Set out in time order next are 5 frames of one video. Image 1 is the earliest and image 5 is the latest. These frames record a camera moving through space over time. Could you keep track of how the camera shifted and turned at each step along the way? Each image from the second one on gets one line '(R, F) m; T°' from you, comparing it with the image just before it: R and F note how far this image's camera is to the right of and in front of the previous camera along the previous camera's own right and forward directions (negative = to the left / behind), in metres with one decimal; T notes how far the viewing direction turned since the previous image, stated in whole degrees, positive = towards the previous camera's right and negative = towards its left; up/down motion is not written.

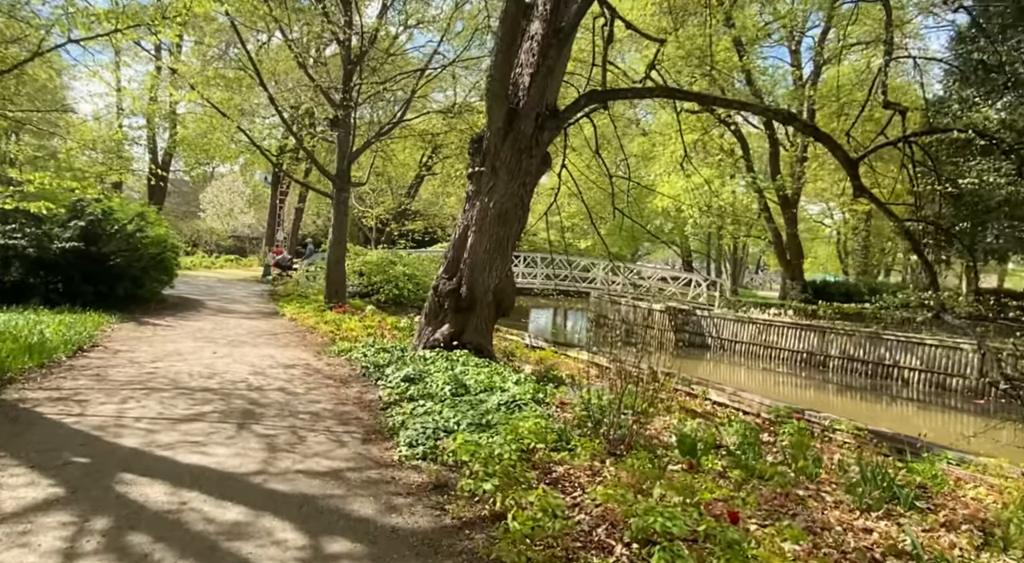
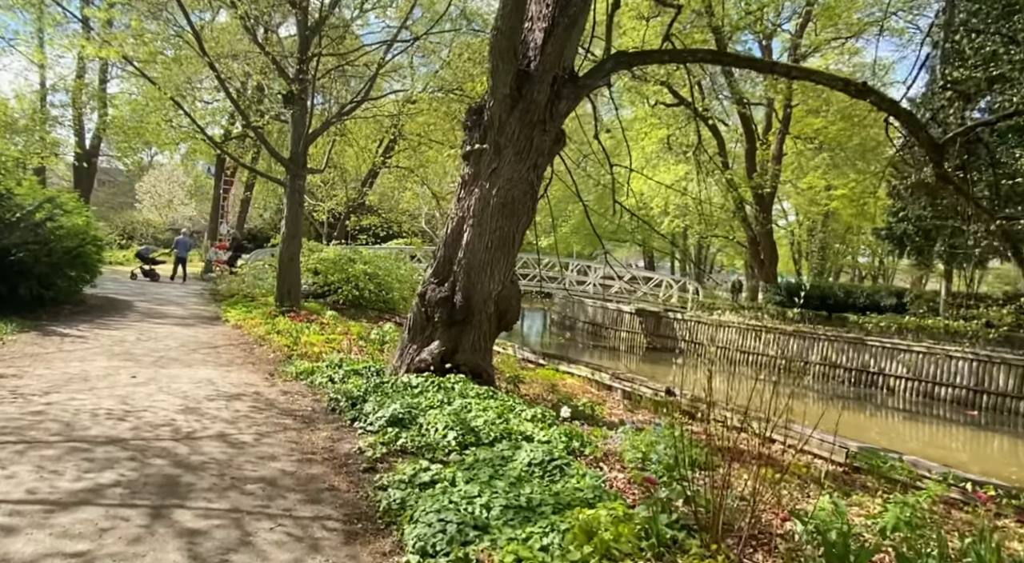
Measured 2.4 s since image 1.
(-0.5, +1.7) m; +4°
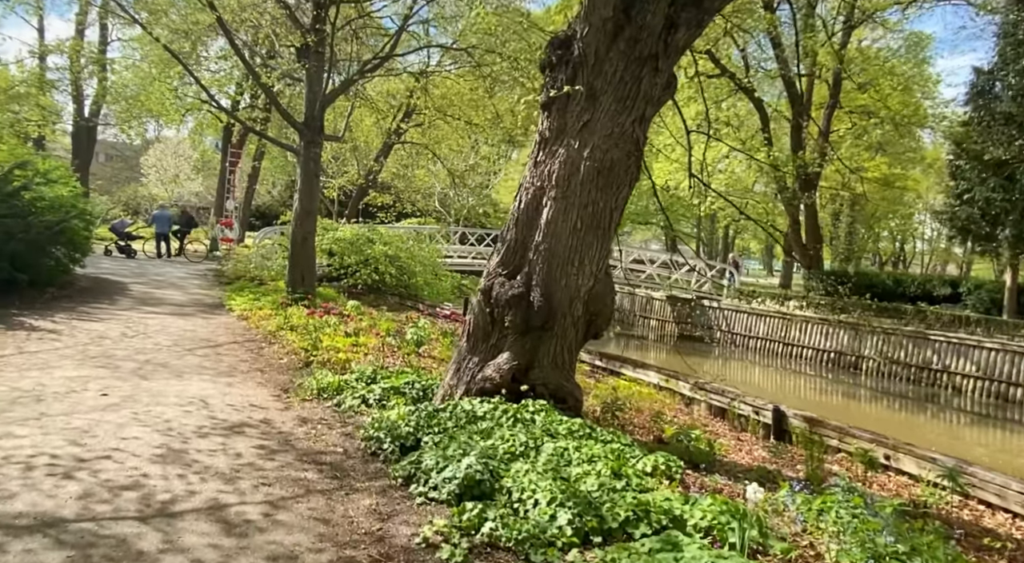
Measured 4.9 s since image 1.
(-0.6, +1.7) m; -1°
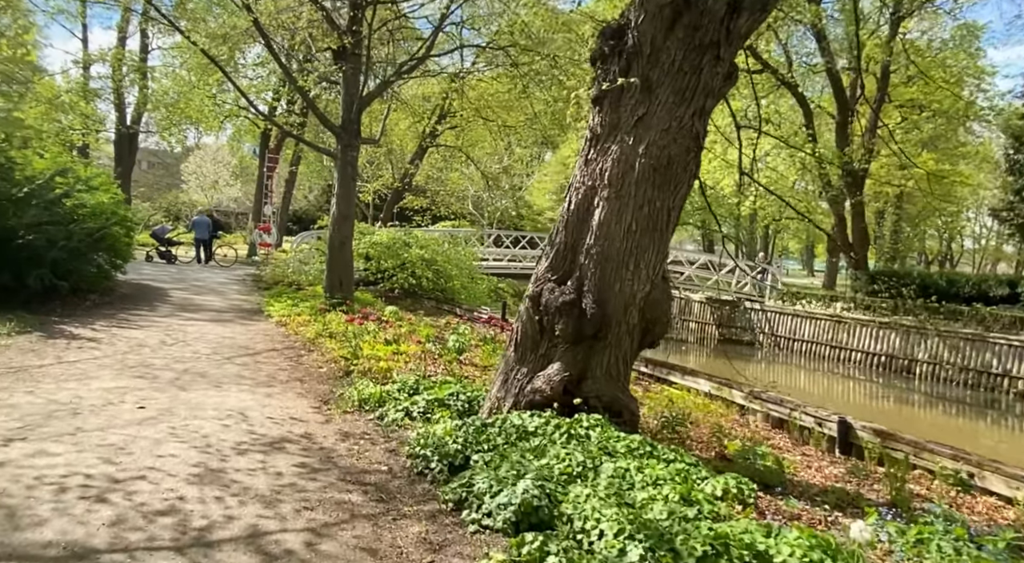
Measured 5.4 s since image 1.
(-0.1, +0.3) m; -3°
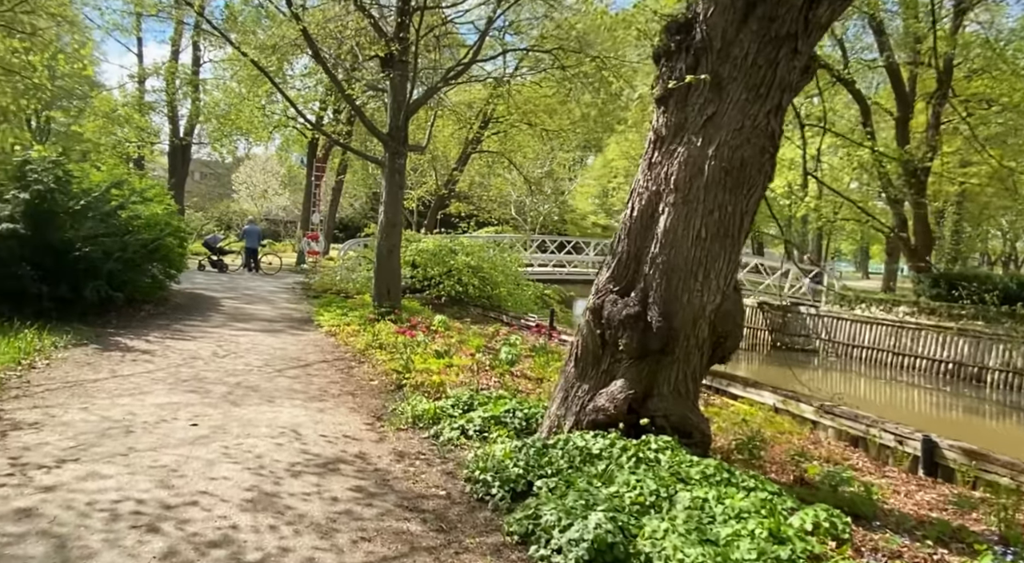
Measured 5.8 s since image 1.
(-0.1, +0.2) m; -3°
